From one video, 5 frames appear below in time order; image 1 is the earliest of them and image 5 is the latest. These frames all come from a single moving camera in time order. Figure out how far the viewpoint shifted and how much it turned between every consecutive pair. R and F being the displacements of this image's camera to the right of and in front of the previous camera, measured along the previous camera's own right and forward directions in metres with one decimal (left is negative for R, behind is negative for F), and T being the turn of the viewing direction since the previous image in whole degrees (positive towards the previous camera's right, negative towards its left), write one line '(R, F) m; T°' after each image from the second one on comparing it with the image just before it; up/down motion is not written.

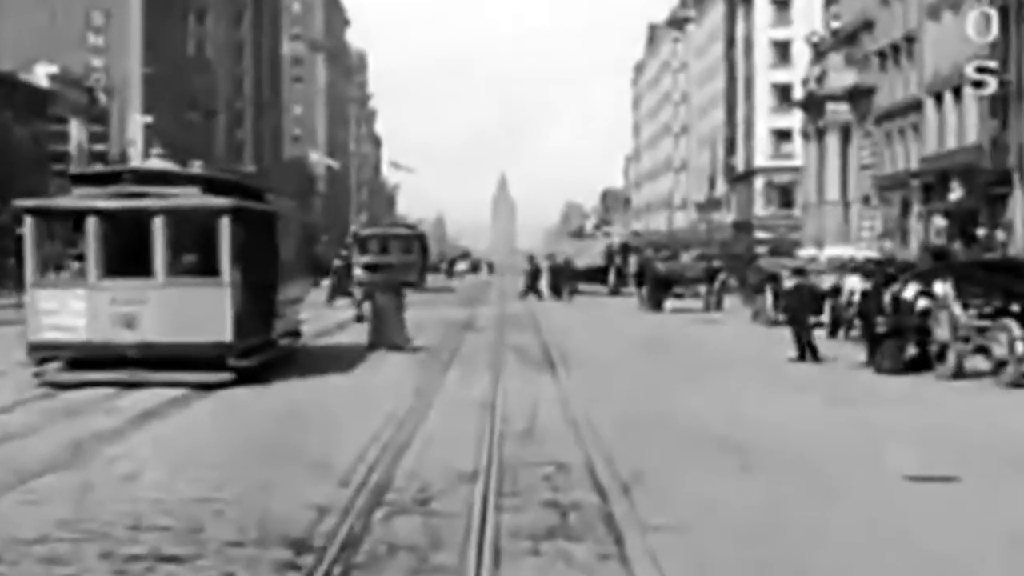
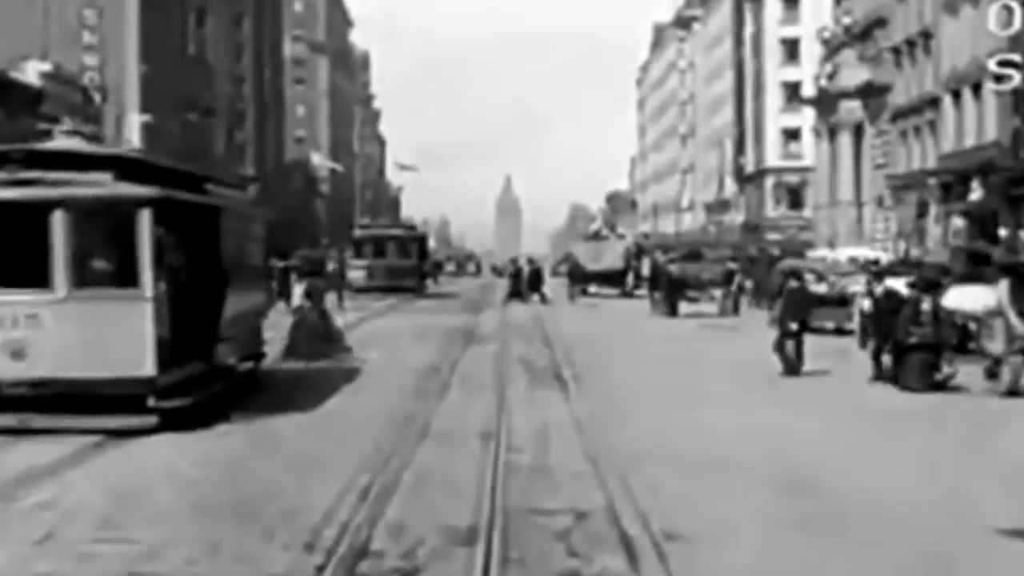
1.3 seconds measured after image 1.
(0.0, +2.5) m; 0°
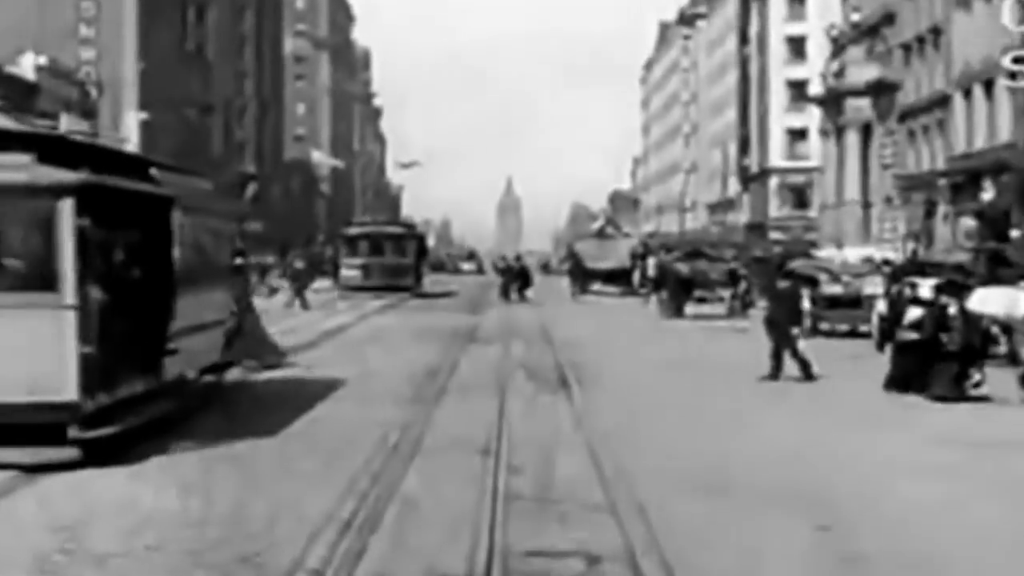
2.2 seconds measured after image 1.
(0.0, +1.5) m; 0°
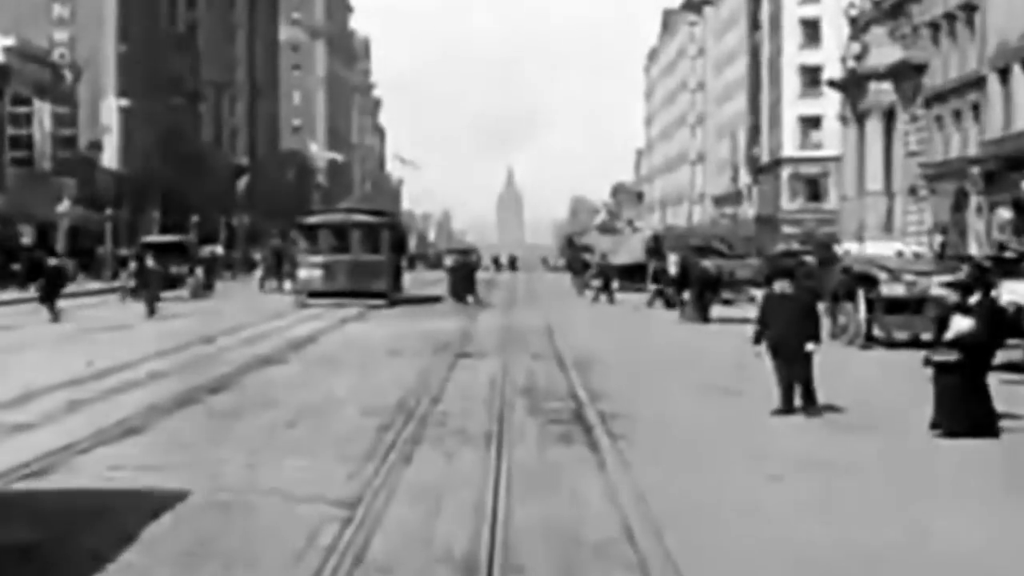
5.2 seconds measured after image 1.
(0.0, +5.9) m; 0°
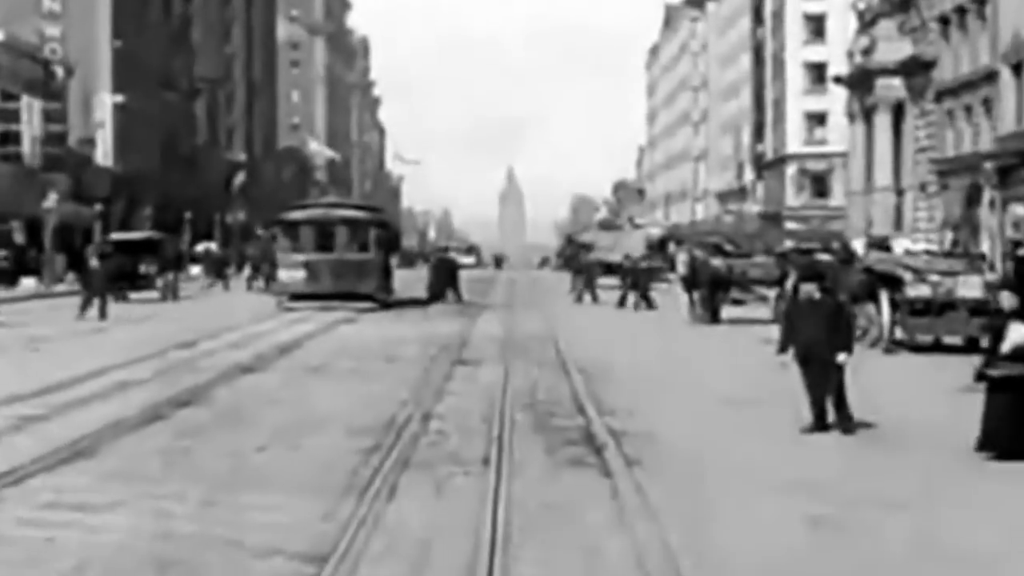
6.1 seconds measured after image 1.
(0.0, +2.0) m; 0°
